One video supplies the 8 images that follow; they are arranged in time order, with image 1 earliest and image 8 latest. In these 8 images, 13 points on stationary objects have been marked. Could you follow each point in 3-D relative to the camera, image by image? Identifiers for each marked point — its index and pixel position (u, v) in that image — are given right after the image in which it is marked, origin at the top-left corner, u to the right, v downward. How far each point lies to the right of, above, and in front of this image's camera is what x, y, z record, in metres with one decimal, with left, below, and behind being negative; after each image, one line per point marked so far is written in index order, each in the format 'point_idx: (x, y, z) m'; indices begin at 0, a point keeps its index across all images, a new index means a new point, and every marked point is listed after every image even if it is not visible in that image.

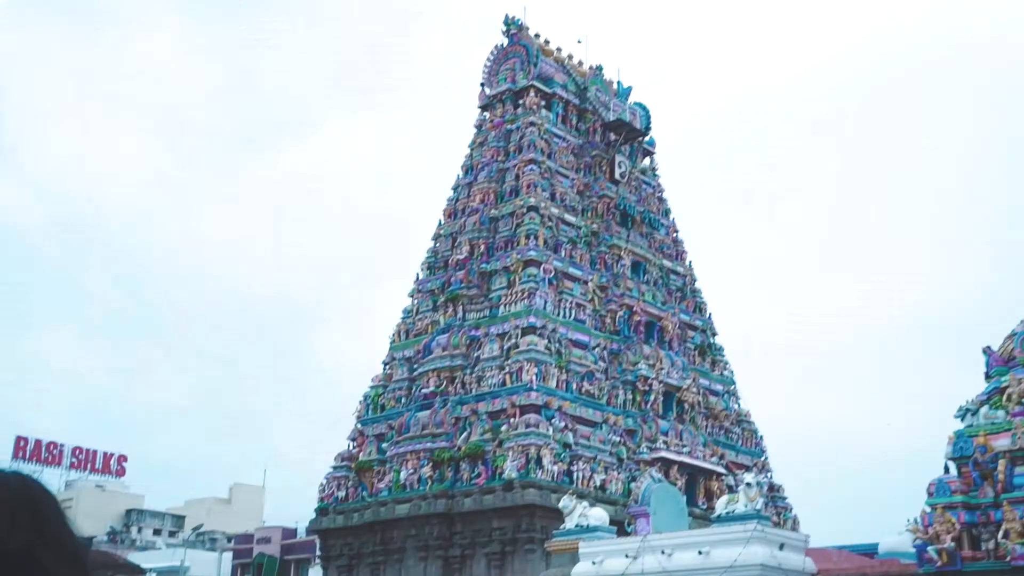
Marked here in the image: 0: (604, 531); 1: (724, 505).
0: (+1.3, -3.2, +16.0) m
1: (+2.6, -2.7, +14.7) m
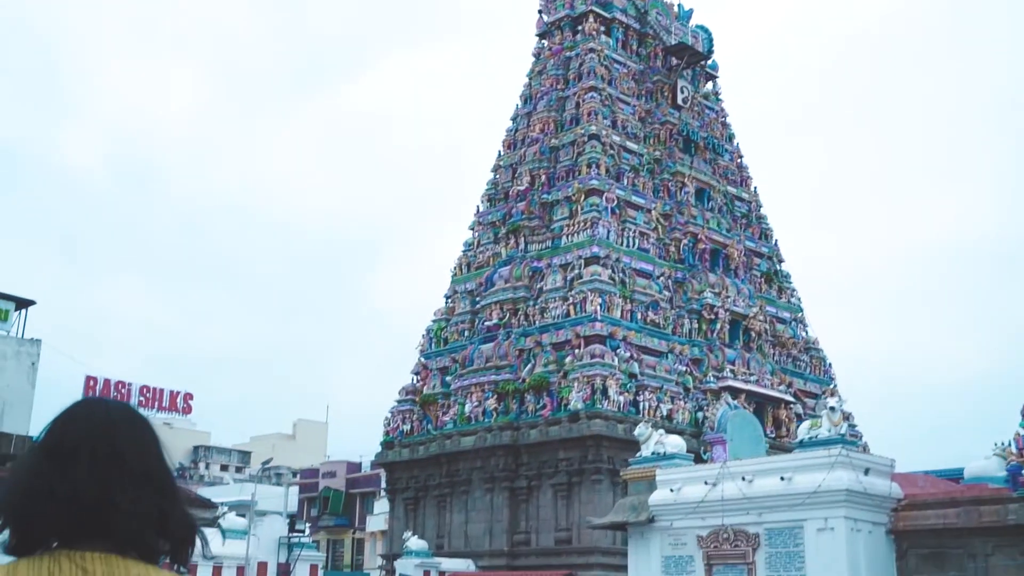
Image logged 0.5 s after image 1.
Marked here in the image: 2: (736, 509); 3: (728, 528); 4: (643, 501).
0: (+2.2, -2.2, +15.7) m
1: (+3.5, -1.7, +14.3) m
2: (+2.6, -2.6, +14.1) m
3: (+2.5, -2.8, +14.2) m
4: (+1.7, -2.7, +15.4) m
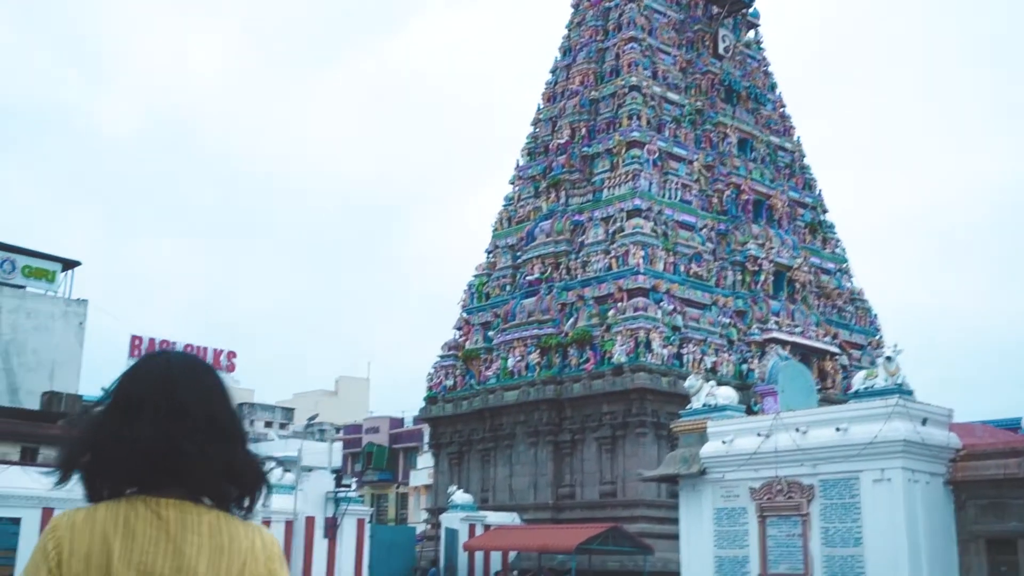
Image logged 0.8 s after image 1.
0: (+2.9, -1.6, +15.6) m
1: (+4.1, -1.1, +14.2) m
2: (+3.2, -2.0, +14.0) m
3: (+3.1, -2.2, +14.1) m
4: (+2.3, -2.1, +15.3) m
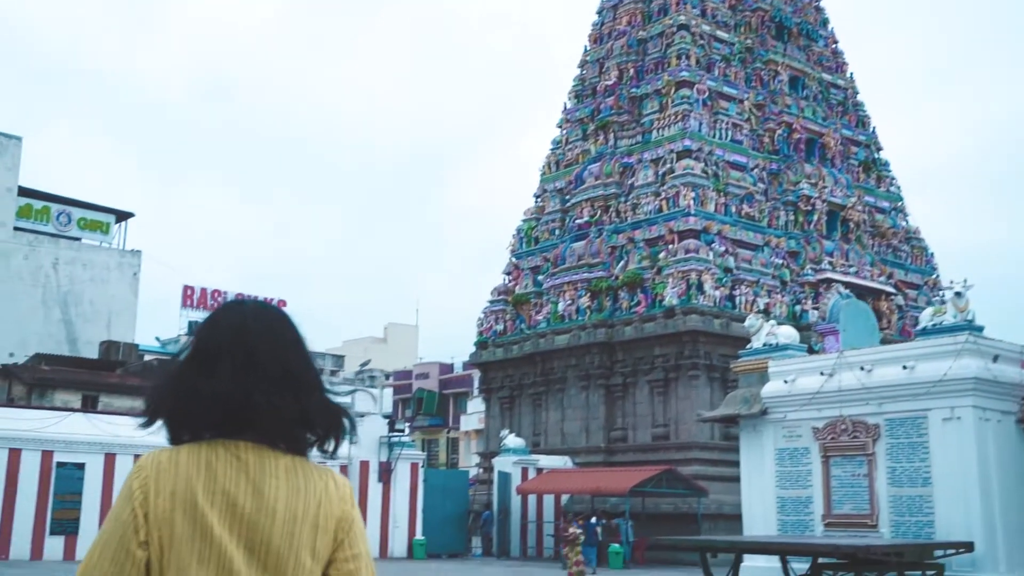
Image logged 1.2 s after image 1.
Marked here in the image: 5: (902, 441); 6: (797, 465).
0: (+3.6, -0.8, +15.4) m
1: (+4.8, -0.4, +13.9) m
2: (+3.9, -1.3, +13.8) m
3: (+3.8, -1.5, +13.9) m
4: (+3.1, -1.3, +15.2) m
5: (+4.3, -1.7, +13.2) m
6: (+3.4, -2.1, +14.4) m
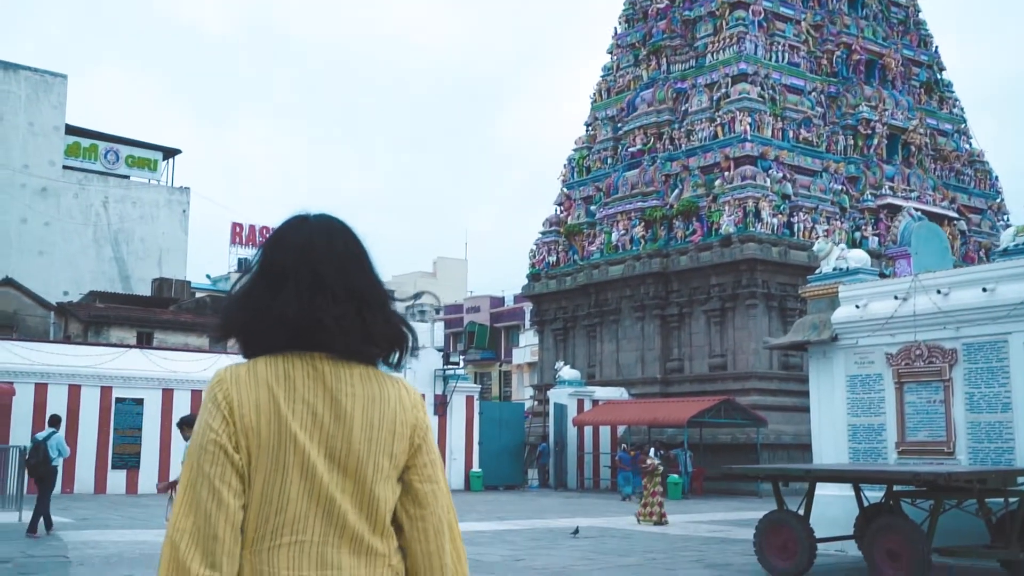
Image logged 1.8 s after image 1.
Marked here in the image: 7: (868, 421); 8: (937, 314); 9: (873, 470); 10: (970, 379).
0: (+4.4, +0.2, +14.9) m
1: (+5.5, +0.5, +13.3) m
2: (+4.6, -0.4, +13.3) m
3: (+4.5, -0.6, +13.4) m
4: (+3.8, -0.4, +14.7) m
5: (+4.9, -0.8, +12.7) m
6: (+4.1, -1.2, +14.0) m
7: (+4.1, -1.5, +13.9) m
8: (+4.6, -0.3, +13.2) m
9: (+3.8, -1.9, +12.9) m
10: (+4.9, -1.0, +12.8) m
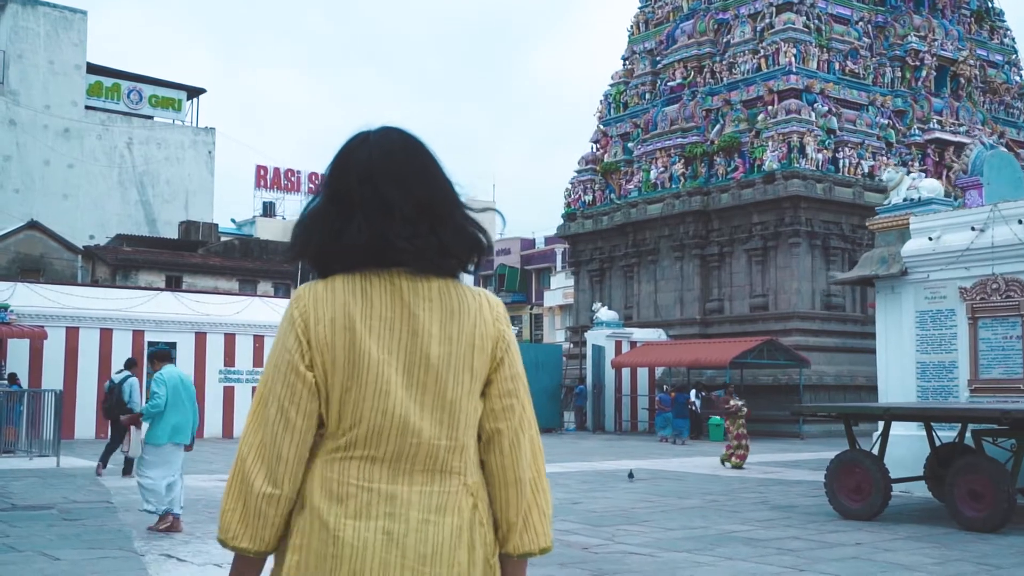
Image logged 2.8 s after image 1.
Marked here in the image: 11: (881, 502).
0: (+4.9, +1.0, +14.1) m
1: (+6.0, +1.3, +12.5) m
2: (+5.2, +0.3, +12.5) m
3: (+5.1, +0.1, +12.6) m
4: (+4.4, +0.4, +14.0) m
5: (+5.5, -0.1, +12.0) m
6: (+4.7, -0.4, +13.3) m
7: (+4.7, -0.8, +13.2) m
8: (+5.2, +0.4, +12.4) m
9: (+4.4, -1.2, +12.2) m
10: (+5.4, -0.3, +12.1) m
11: (+3.4, -2.0, +11.1) m
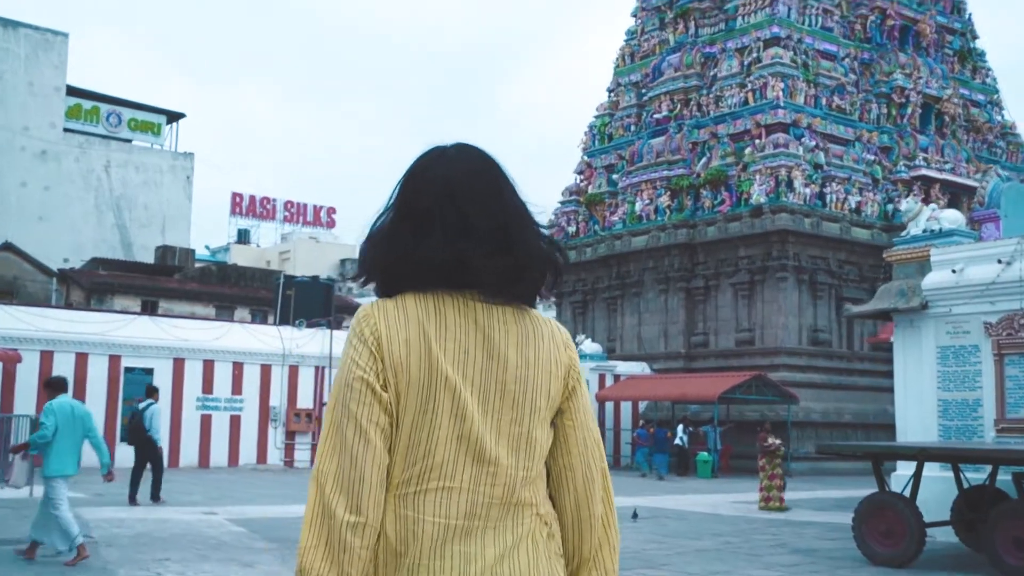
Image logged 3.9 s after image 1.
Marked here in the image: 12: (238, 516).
0: (+5.1, +0.6, +13.8) m
1: (+6.2, +0.9, +12.2) m
2: (+5.3, 0.0, +12.2) m
3: (+5.3, -0.2, +12.3) m
4: (+4.5, 0.0, +13.6) m
5: (+5.7, -0.5, +11.7) m
6: (+4.8, -0.8, +12.9) m
7: (+4.8, -1.2, +12.9) m
8: (+5.4, +0.1, +12.1) m
9: (+4.5, -1.6, +11.8) m
10: (+5.6, -0.6, +11.8) m
11: (+3.6, -2.3, +10.7) m
12: (-3.7, -3.1, +16.2) m
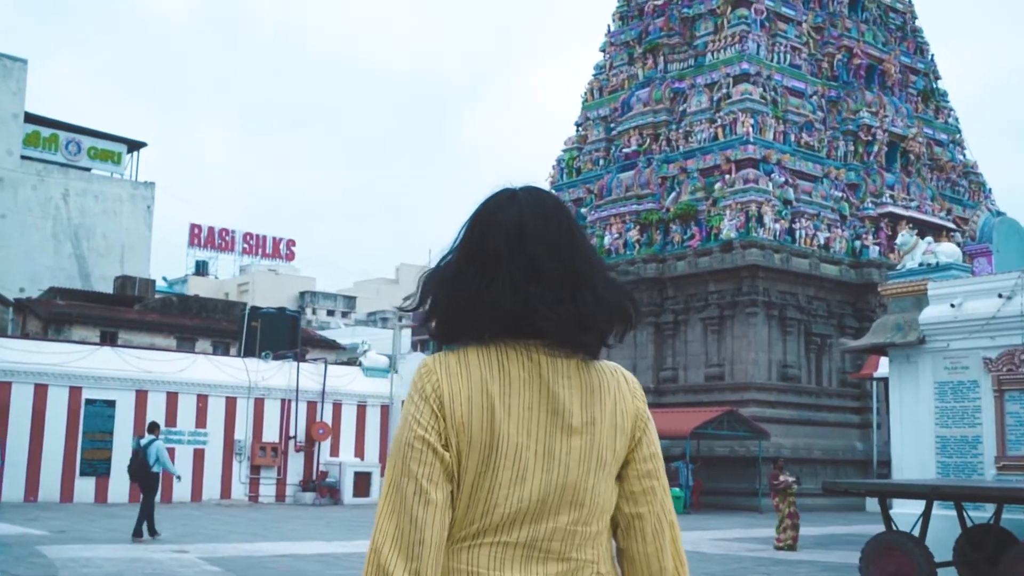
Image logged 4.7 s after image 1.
0: (+5.0, +0.2, +13.7) m
1: (+6.2, +0.5, +12.2) m
2: (+5.3, -0.4, +12.1) m
3: (+5.2, -0.6, +12.2) m
4: (+4.4, -0.4, +13.5) m
5: (+5.7, -0.8, +11.6) m
6: (+4.8, -1.2, +12.8) m
7: (+4.7, -1.5, +12.7) m
8: (+5.3, -0.3, +12.0) m
9: (+4.5, -1.9, +11.6) m
10: (+5.6, -0.9, +11.7) m
11: (+3.6, -2.6, +10.5) m
12: (-3.9, -3.5, +15.6) m
